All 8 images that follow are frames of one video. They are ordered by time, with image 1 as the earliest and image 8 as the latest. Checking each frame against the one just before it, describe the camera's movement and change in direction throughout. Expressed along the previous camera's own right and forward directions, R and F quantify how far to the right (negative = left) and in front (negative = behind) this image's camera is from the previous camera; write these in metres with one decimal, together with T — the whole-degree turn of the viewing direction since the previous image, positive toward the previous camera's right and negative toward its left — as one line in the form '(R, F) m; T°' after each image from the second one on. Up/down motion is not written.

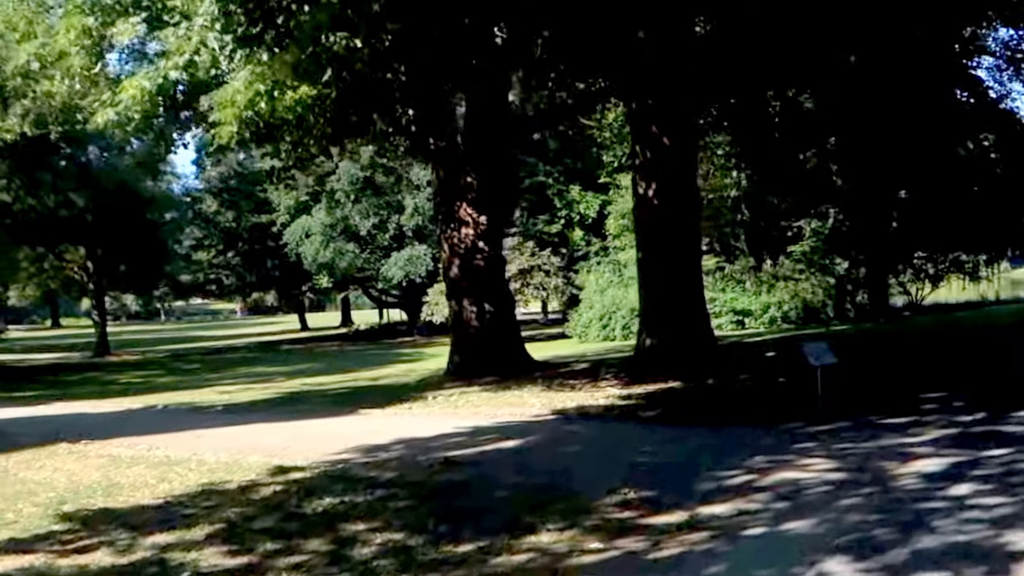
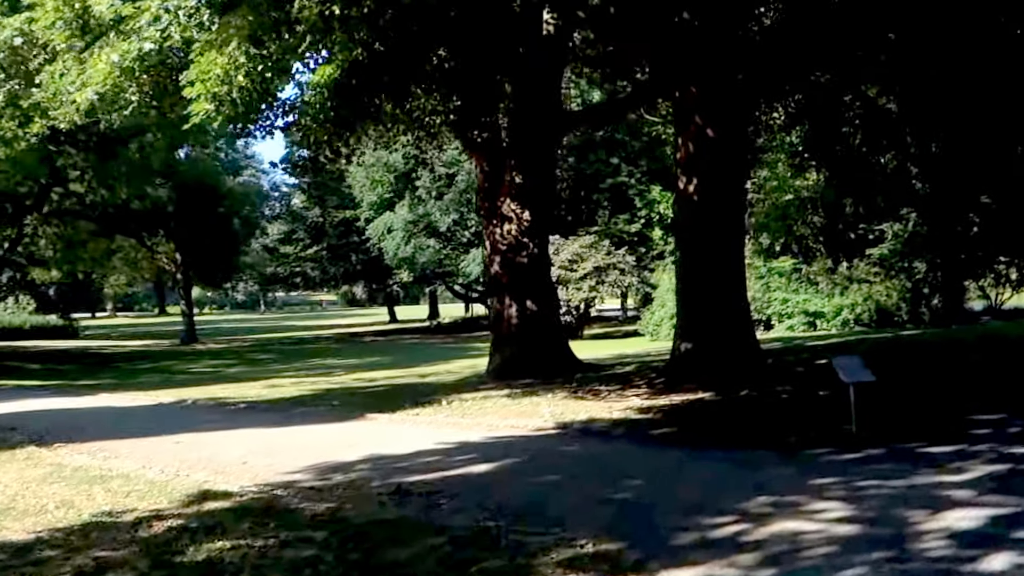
(+0.7, +1.3) m; -4°
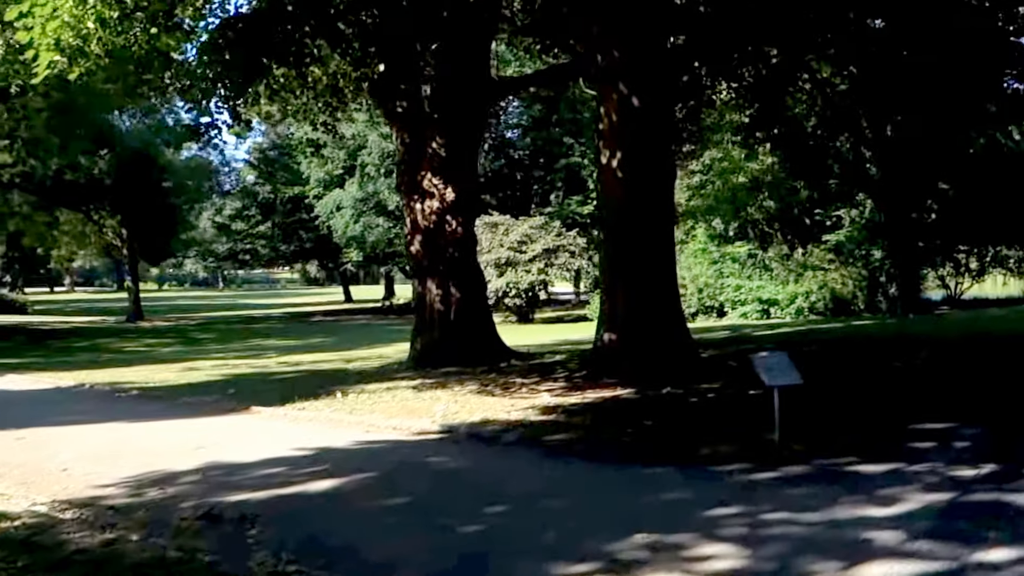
(+0.6, +1.2) m; +2°
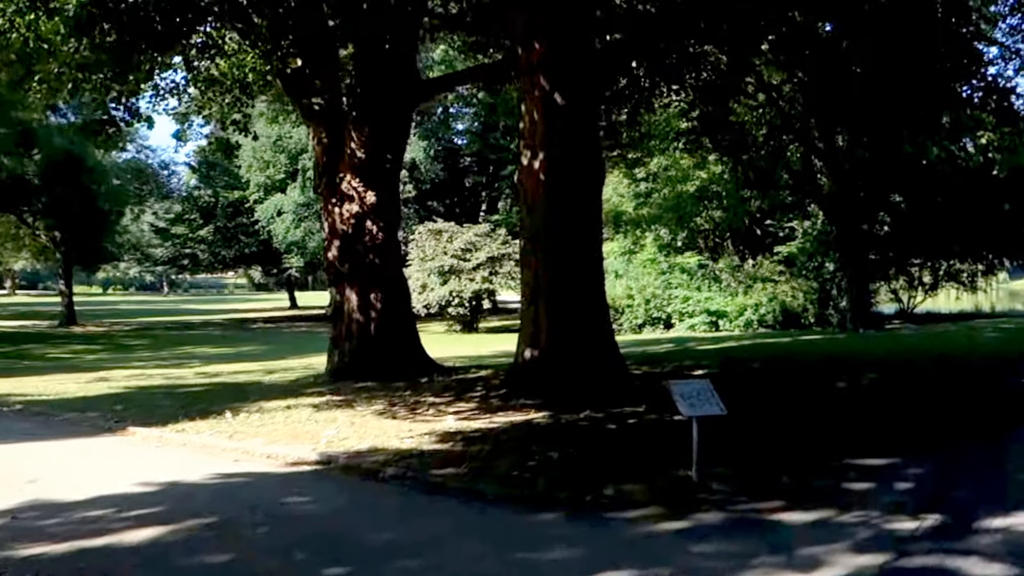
(+0.4, +1.0) m; +2°
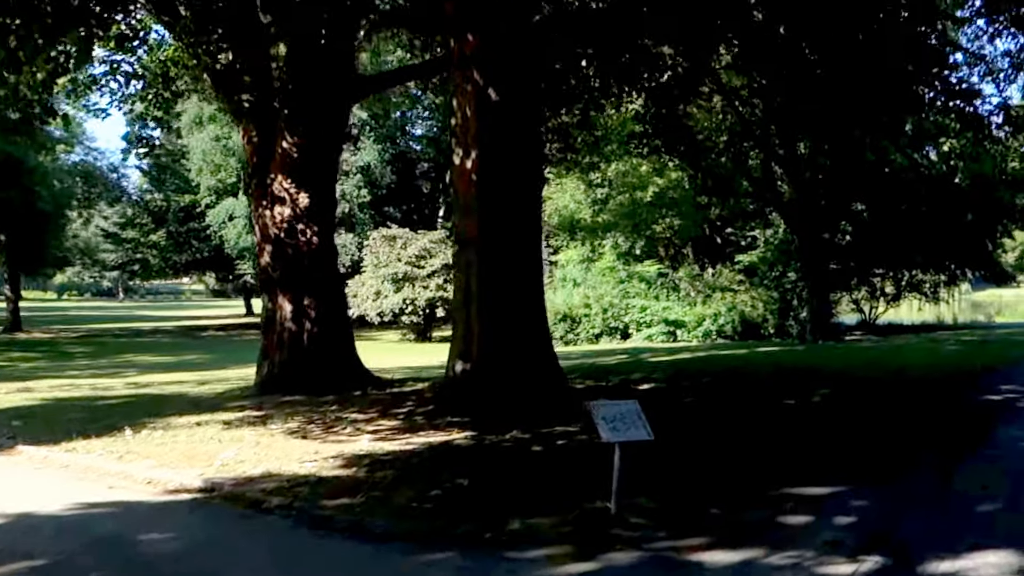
(+0.3, +0.7) m; +2°
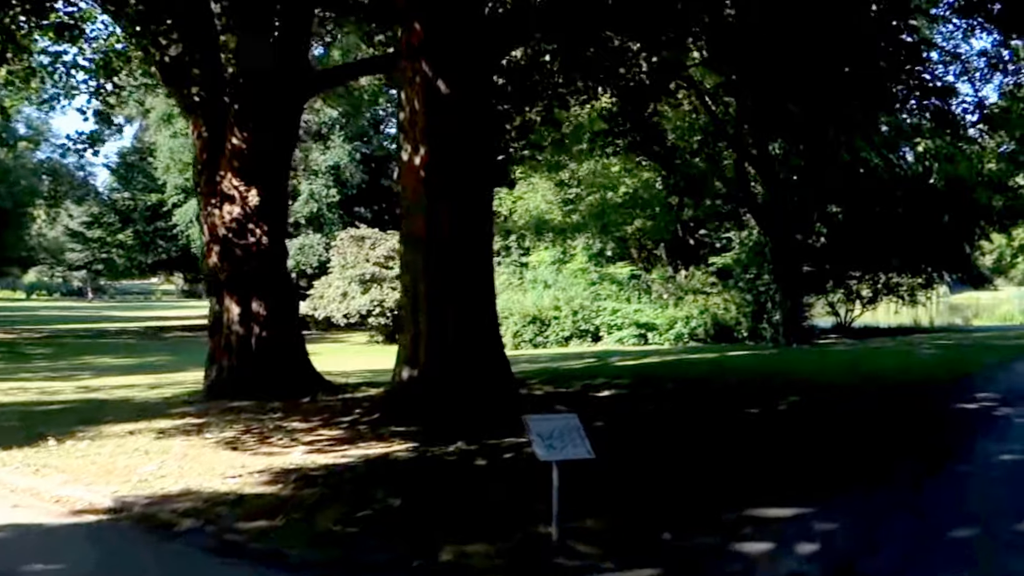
(+0.2, +0.5) m; +1°
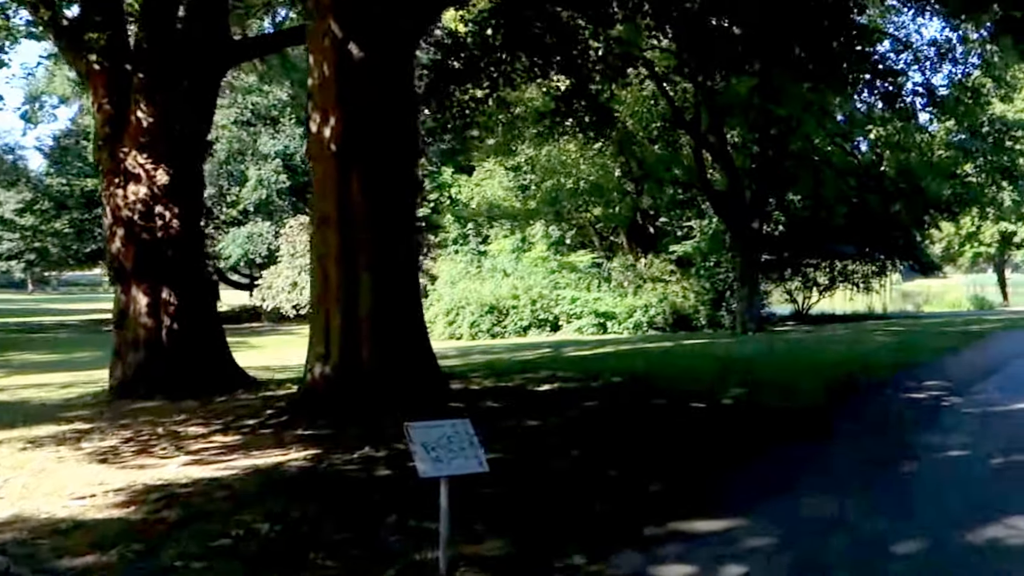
(+0.3, +1.0) m; +2°
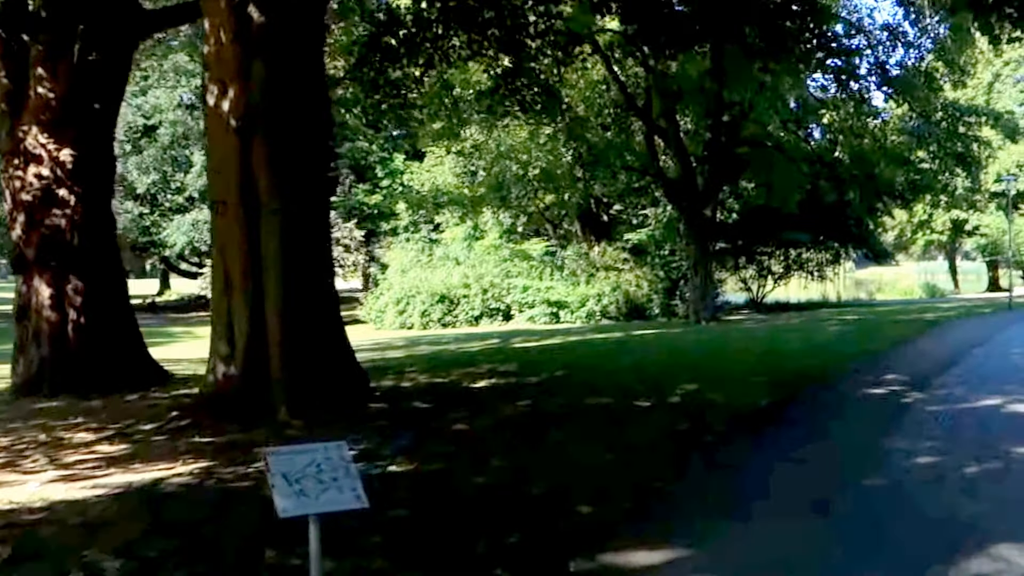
(+0.2, +0.8) m; +2°
